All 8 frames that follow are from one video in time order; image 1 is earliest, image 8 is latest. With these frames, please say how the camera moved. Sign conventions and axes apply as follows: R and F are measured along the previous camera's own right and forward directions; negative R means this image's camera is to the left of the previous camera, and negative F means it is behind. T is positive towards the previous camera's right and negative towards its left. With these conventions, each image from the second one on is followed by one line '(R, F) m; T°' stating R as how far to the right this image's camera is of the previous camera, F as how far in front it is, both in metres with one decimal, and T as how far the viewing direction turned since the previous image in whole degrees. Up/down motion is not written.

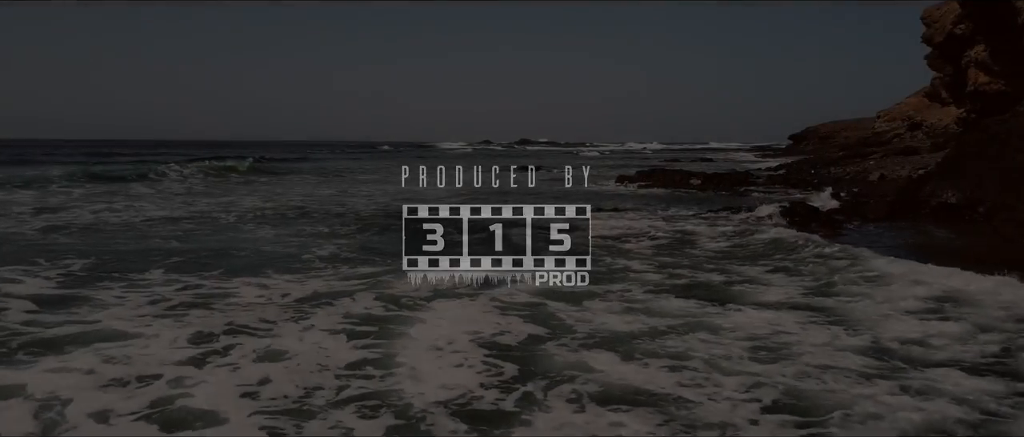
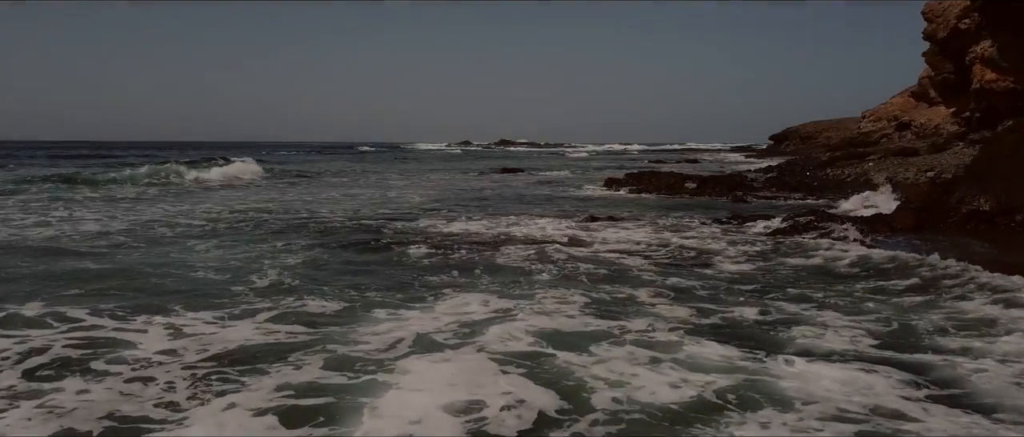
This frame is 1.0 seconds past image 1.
(-0.1, +1.8) m; +2°
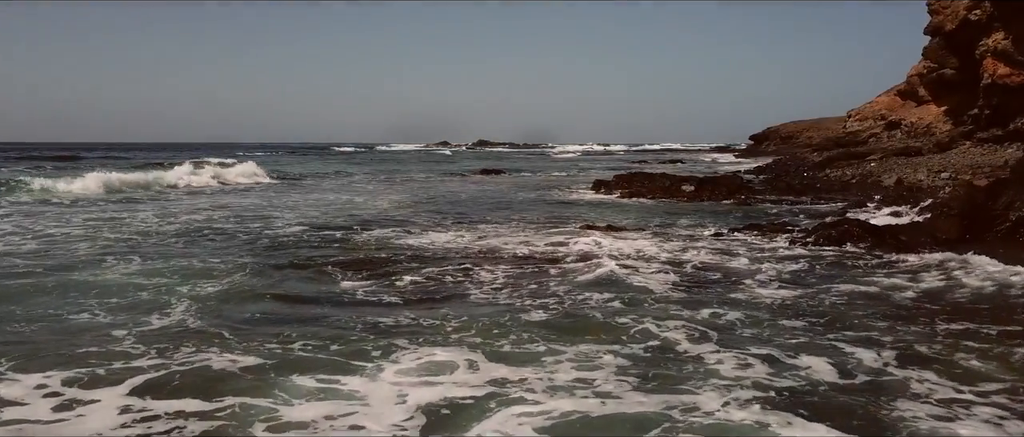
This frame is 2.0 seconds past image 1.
(-0.1, +2.1) m; +2°
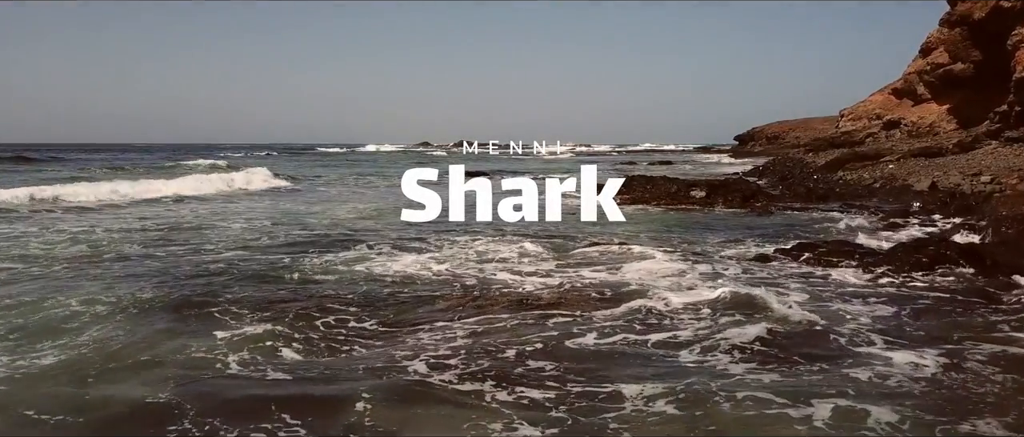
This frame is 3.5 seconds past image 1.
(-0.1, +2.7) m; +1°
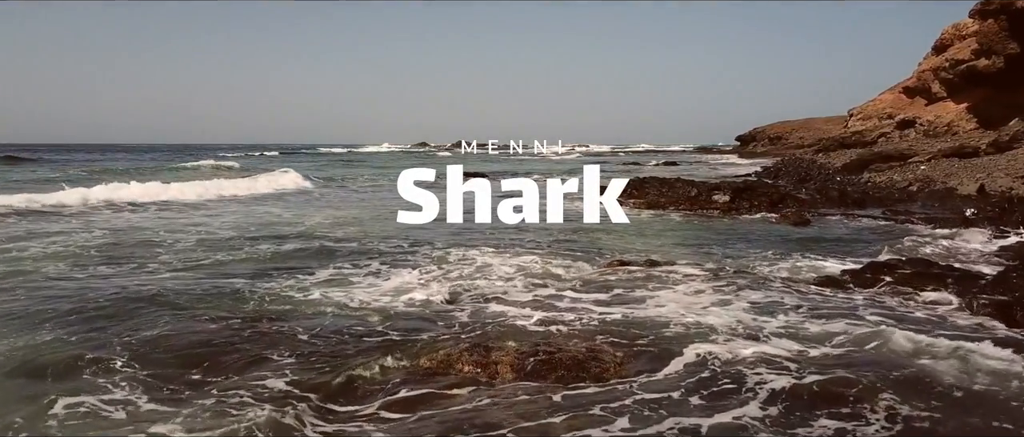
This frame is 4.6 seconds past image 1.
(-0.1, +2.0) m; 0°
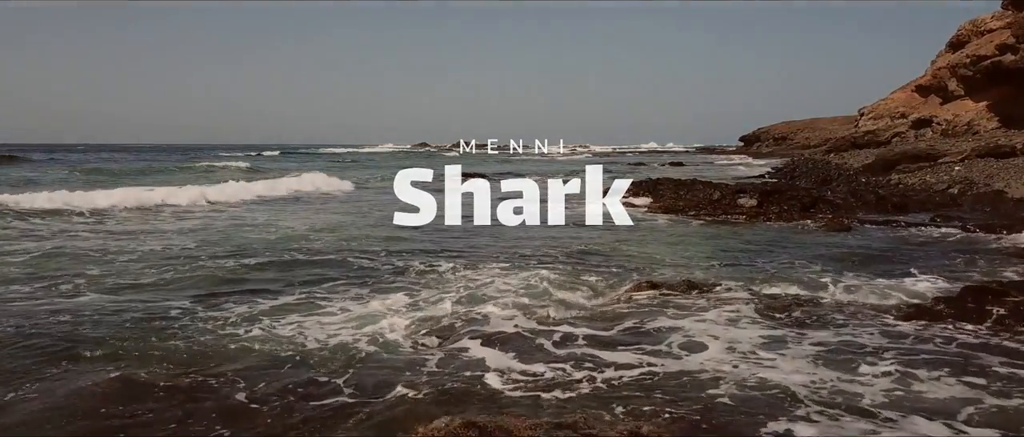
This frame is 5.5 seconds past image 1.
(0.0, +1.8) m; 0°
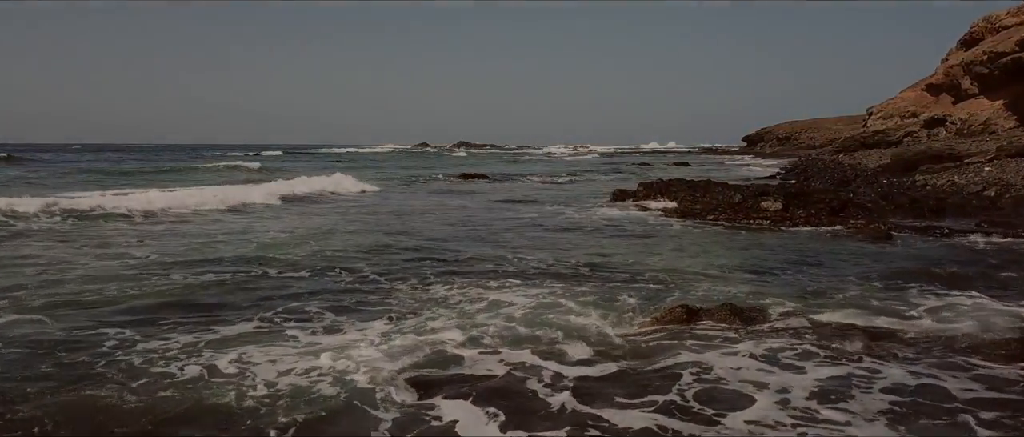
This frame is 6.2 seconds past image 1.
(0.0, +1.3) m; 0°
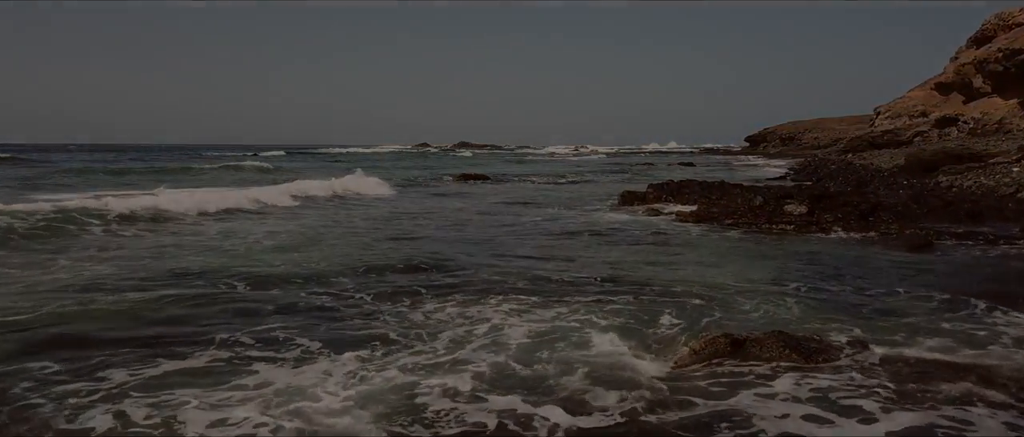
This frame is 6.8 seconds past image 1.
(0.0, +1.1) m; 0°
